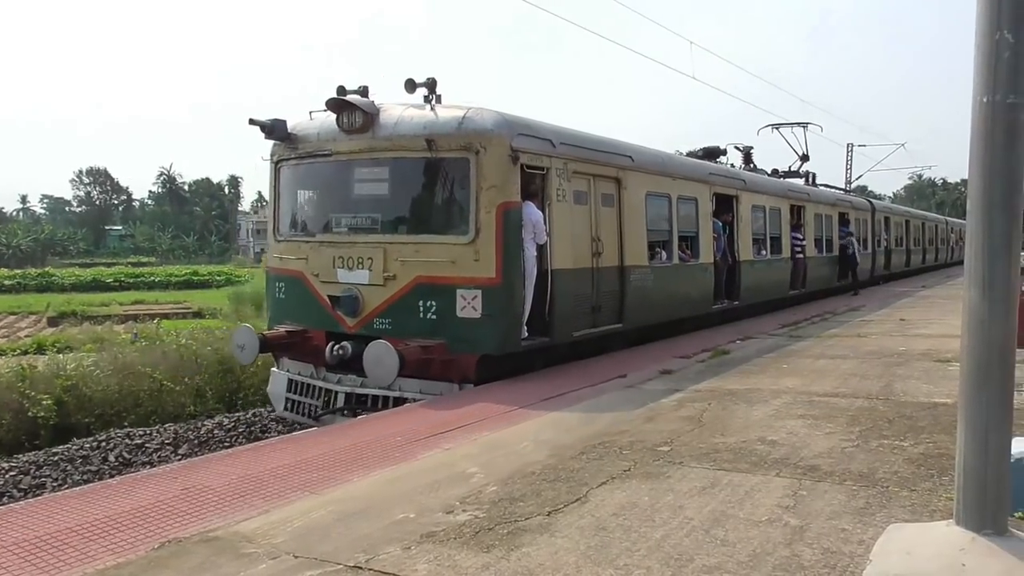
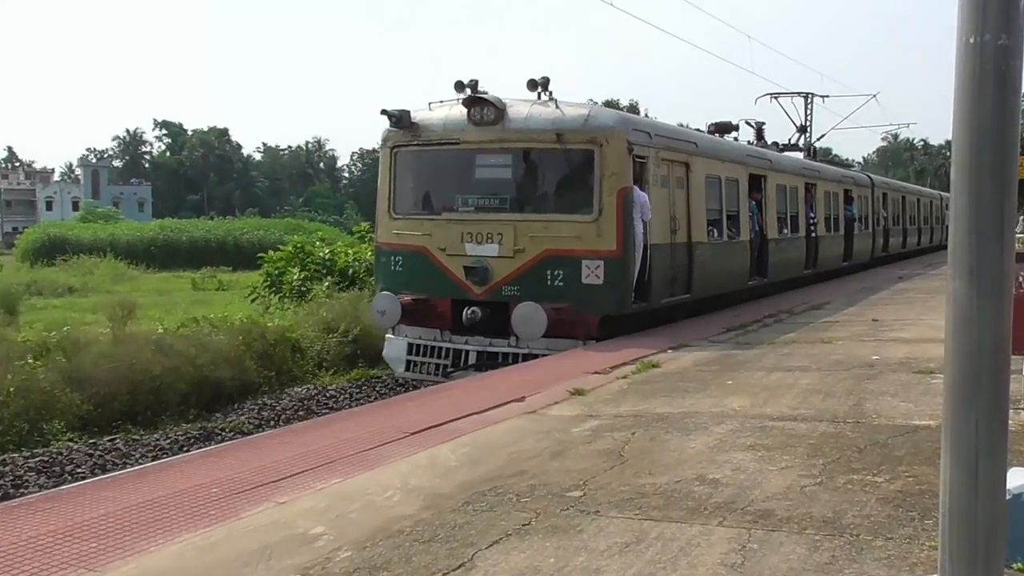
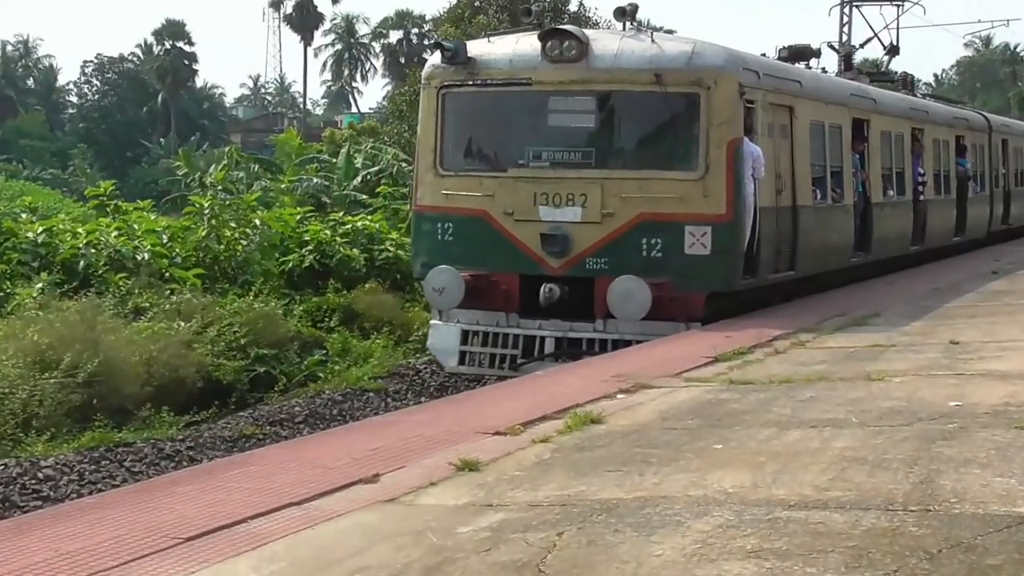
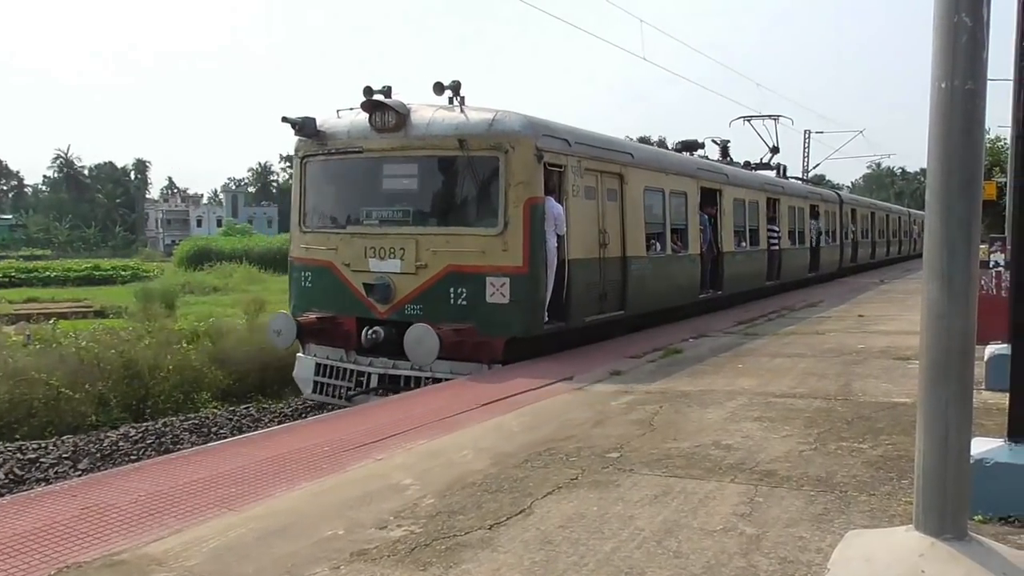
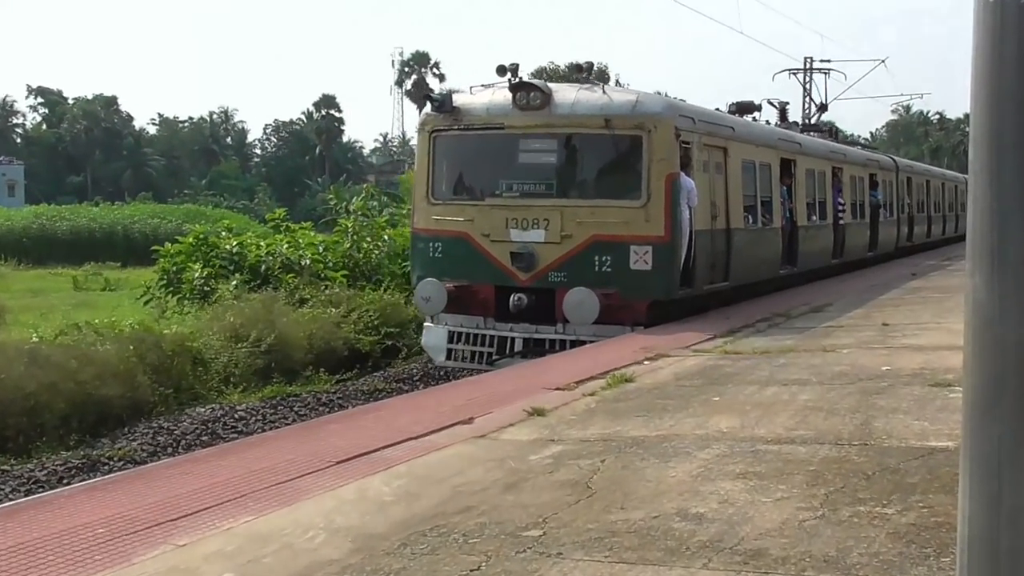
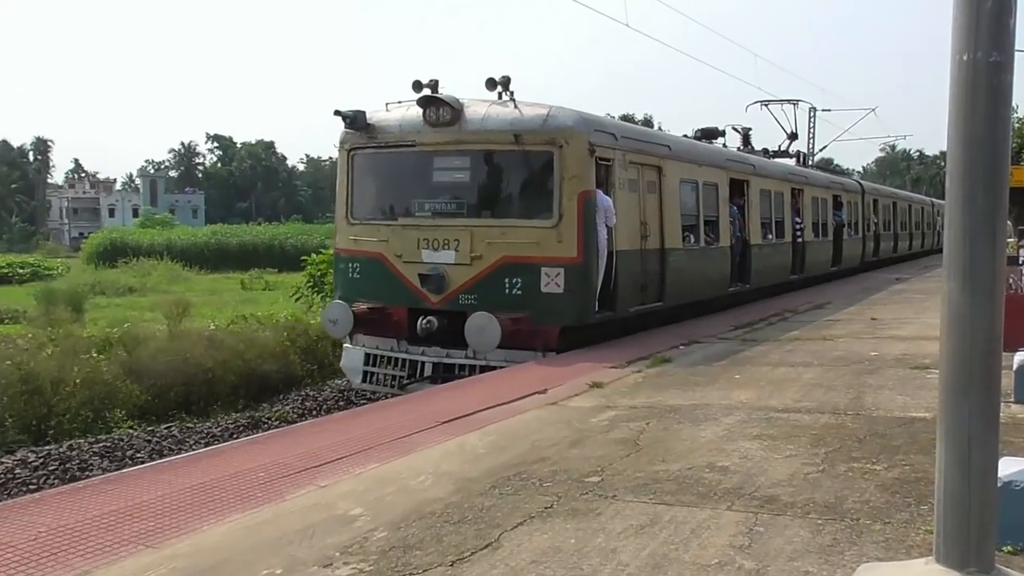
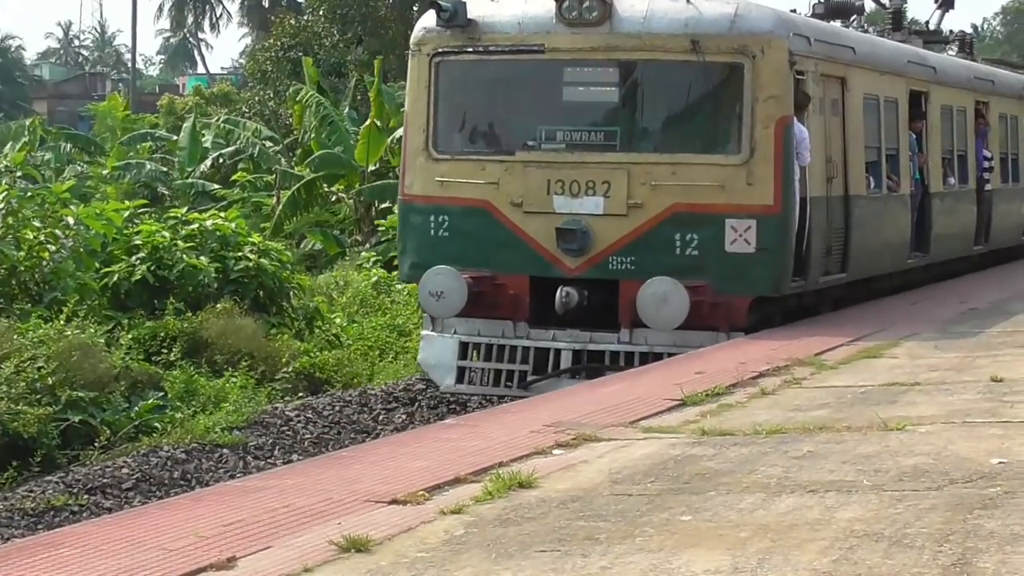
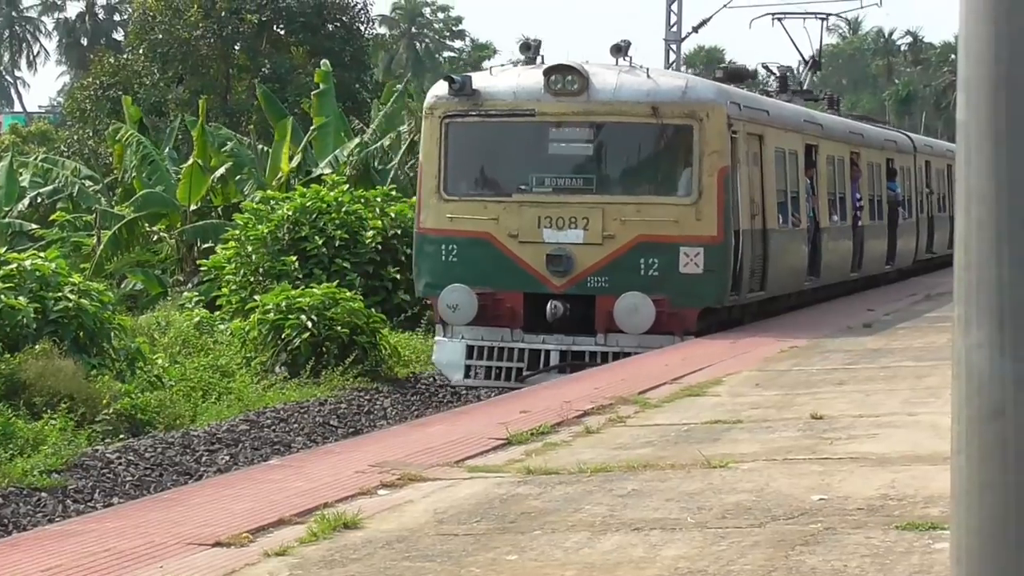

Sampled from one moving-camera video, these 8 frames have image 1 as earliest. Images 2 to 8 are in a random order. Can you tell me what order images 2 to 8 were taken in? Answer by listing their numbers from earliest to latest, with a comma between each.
4, 6, 2, 5, 3, 7, 8
